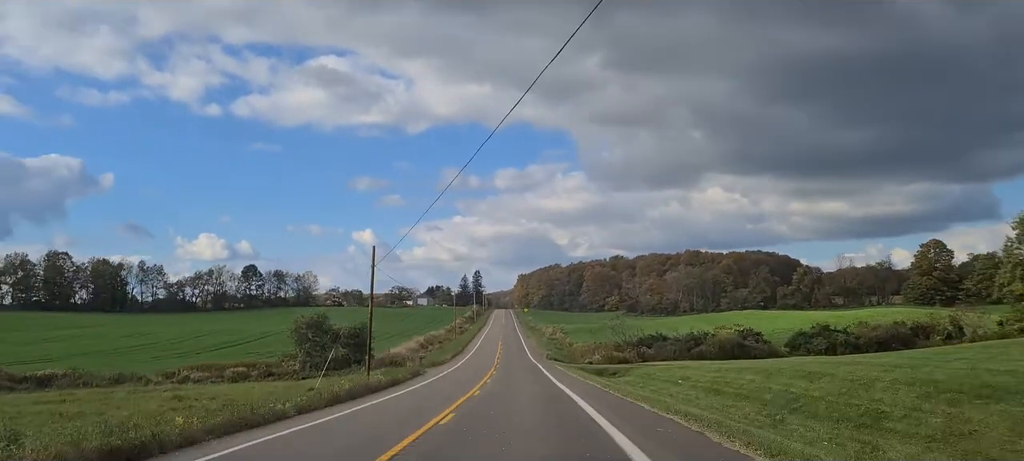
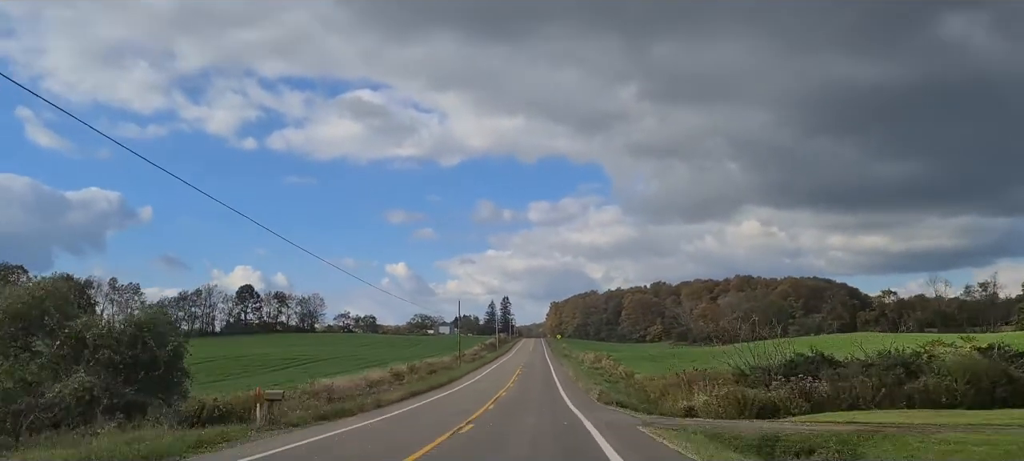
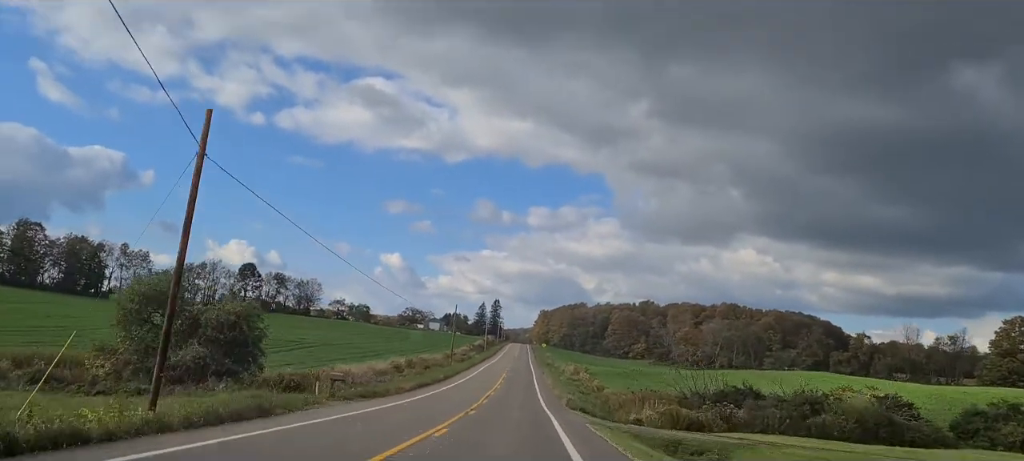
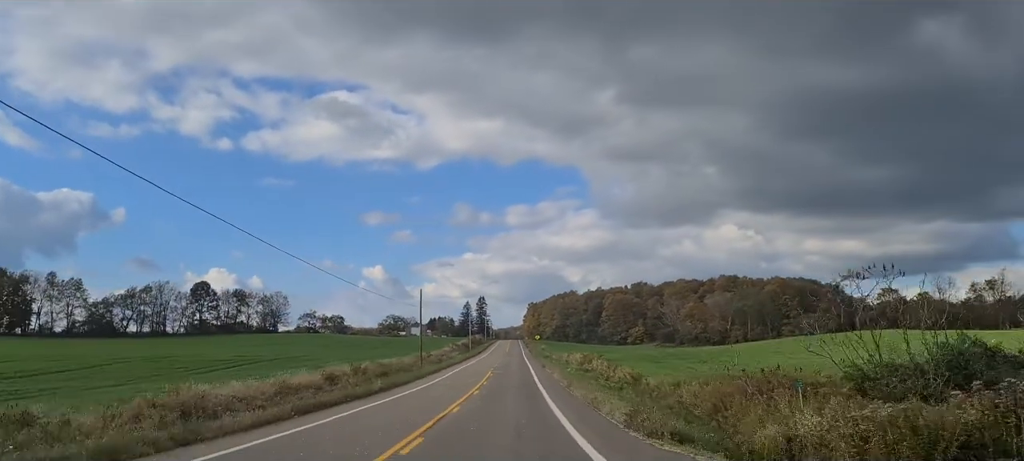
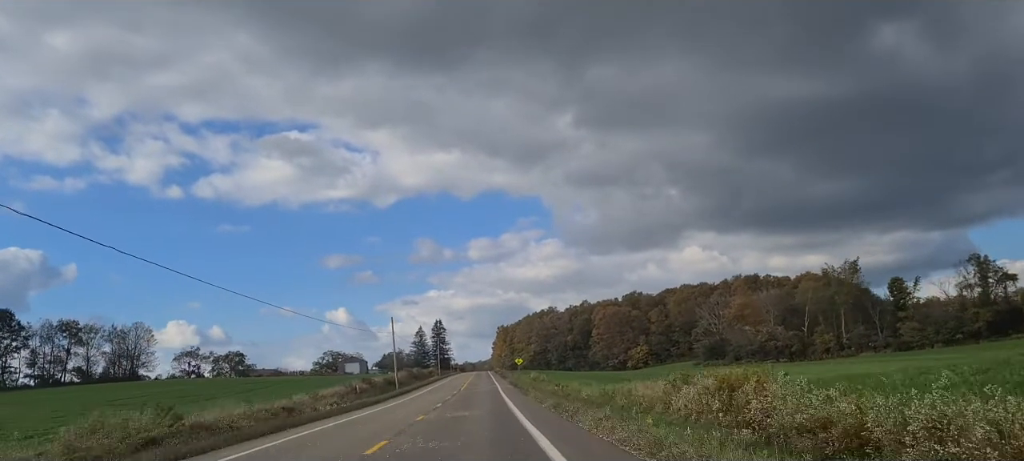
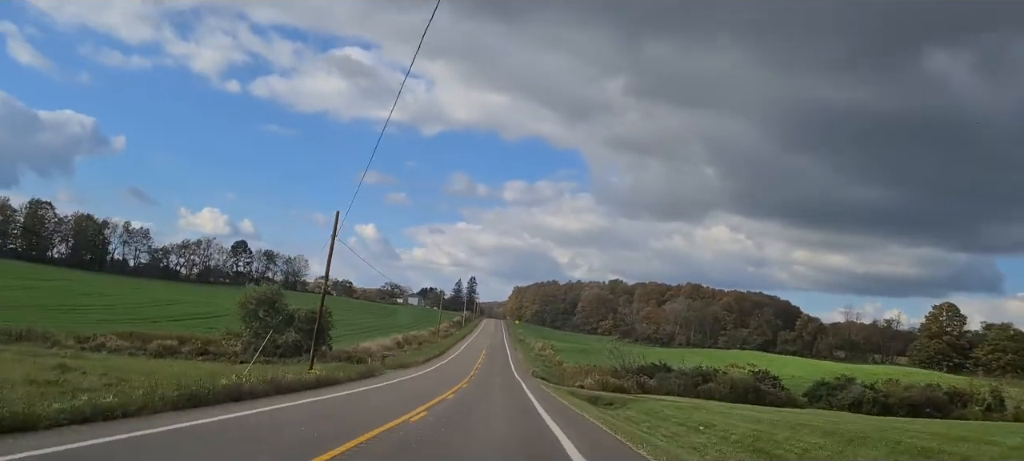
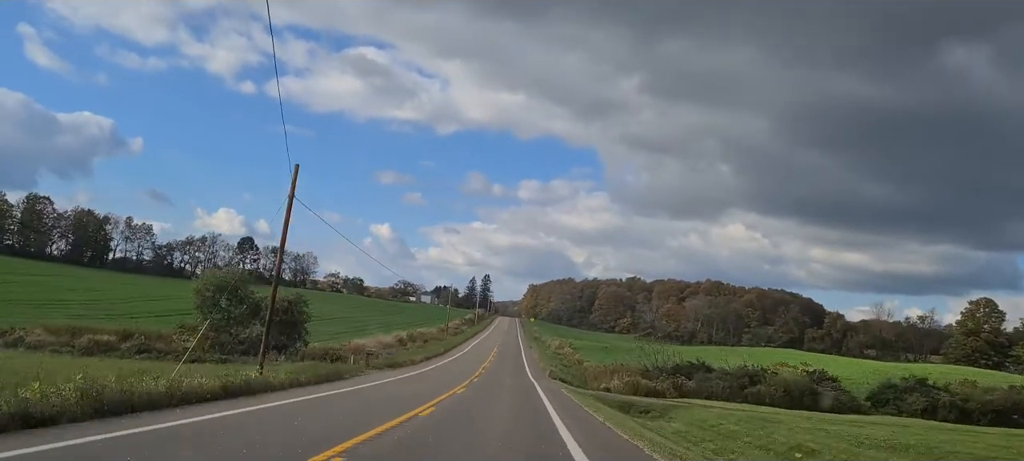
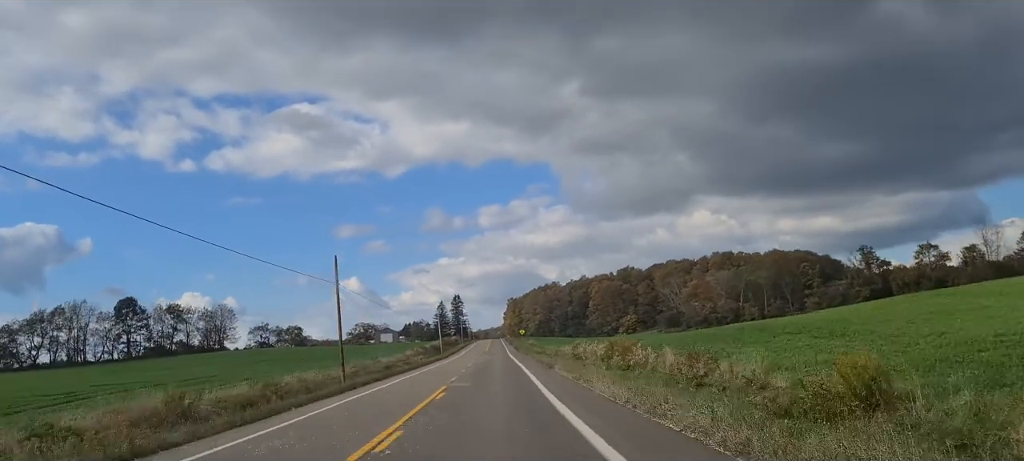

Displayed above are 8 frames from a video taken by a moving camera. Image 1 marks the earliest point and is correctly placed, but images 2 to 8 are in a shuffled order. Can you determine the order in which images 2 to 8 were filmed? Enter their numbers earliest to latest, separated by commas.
6, 7, 3, 2, 4, 8, 5
